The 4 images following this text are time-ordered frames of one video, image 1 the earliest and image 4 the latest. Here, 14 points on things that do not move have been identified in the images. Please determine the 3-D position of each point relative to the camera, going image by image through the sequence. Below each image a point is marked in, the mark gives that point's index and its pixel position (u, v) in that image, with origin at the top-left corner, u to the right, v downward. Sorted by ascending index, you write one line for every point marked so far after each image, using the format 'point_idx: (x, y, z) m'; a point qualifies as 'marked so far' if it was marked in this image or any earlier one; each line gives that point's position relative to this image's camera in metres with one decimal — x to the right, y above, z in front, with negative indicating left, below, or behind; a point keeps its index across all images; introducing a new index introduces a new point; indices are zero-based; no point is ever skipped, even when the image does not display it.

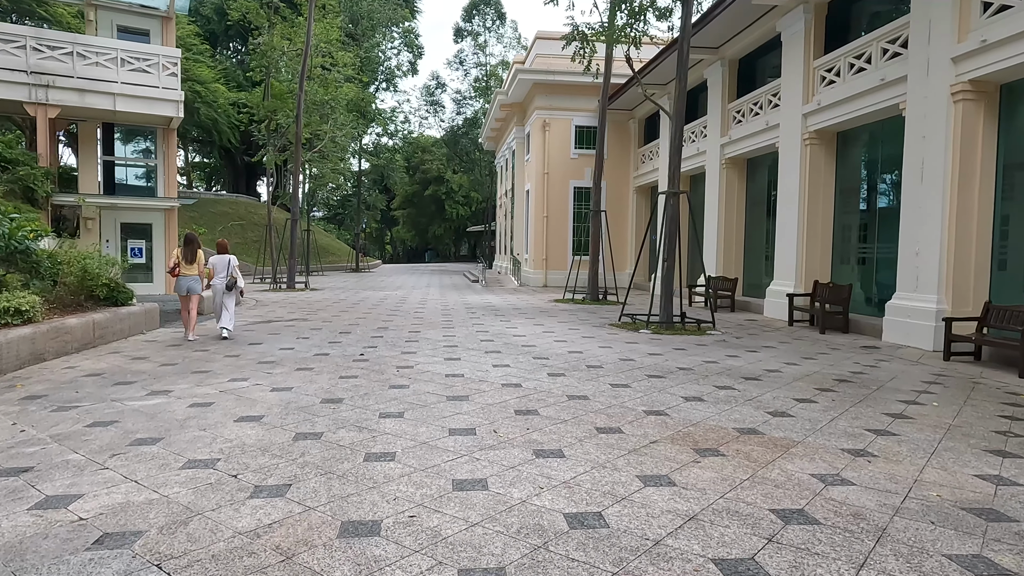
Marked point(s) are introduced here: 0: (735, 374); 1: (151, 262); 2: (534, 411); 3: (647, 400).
0: (+2.4, -0.9, +7.1) m
1: (-8.7, +0.6, +16.0) m
2: (+0.2, -1.0, +5.1) m
3: (+1.1, -1.0, +5.6) m
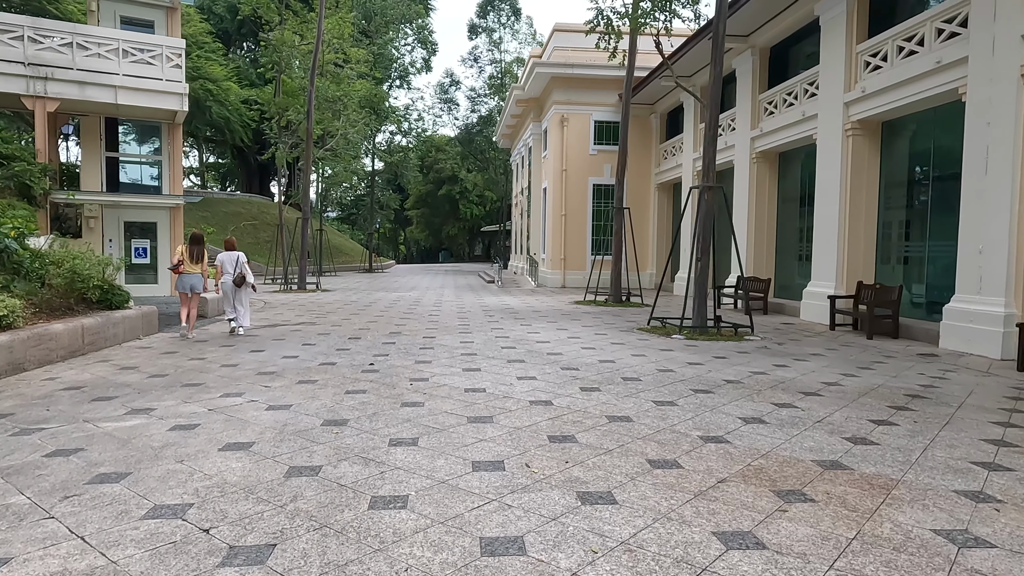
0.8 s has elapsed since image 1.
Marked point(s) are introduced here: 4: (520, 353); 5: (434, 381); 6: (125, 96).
0: (+2.6, -1.0, +6.3) m
1: (-8.2, +0.6, +15.4) m
2: (+0.4, -1.0, +4.3) m
3: (+1.4, -1.0, +4.8) m
4: (+0.1, -0.8, +7.8) m
5: (-0.7, -0.9, +6.2) m
6: (-7.8, +3.9, +13.4) m
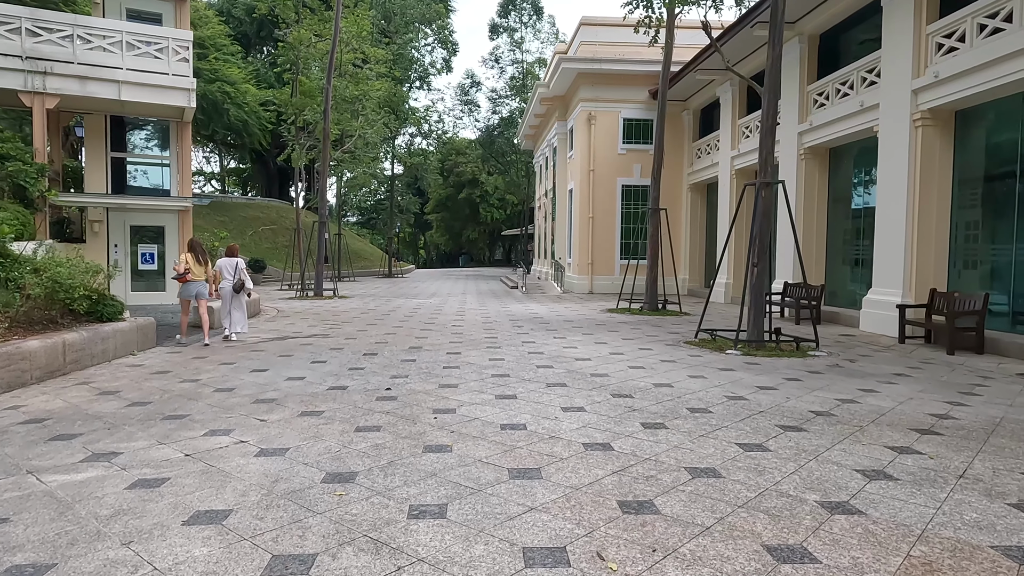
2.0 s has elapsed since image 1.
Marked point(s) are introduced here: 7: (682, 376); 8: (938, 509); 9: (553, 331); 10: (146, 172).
0: (+3.0, -1.0, +5.1) m
1: (-7.6, +0.4, +14.6) m
2: (+0.7, -1.1, +3.3) m
3: (+1.7, -1.1, +3.7) m
4: (+0.5, -0.9, +6.8) m
5: (-0.4, -1.0, +5.1) m
6: (-7.2, +3.7, +12.6) m
7: (+1.7, -0.9, +6.9) m
8: (+2.1, -1.1, +3.3) m
9: (+0.6, -0.7, +10.8) m
10: (-8.0, +2.5, +14.6) m
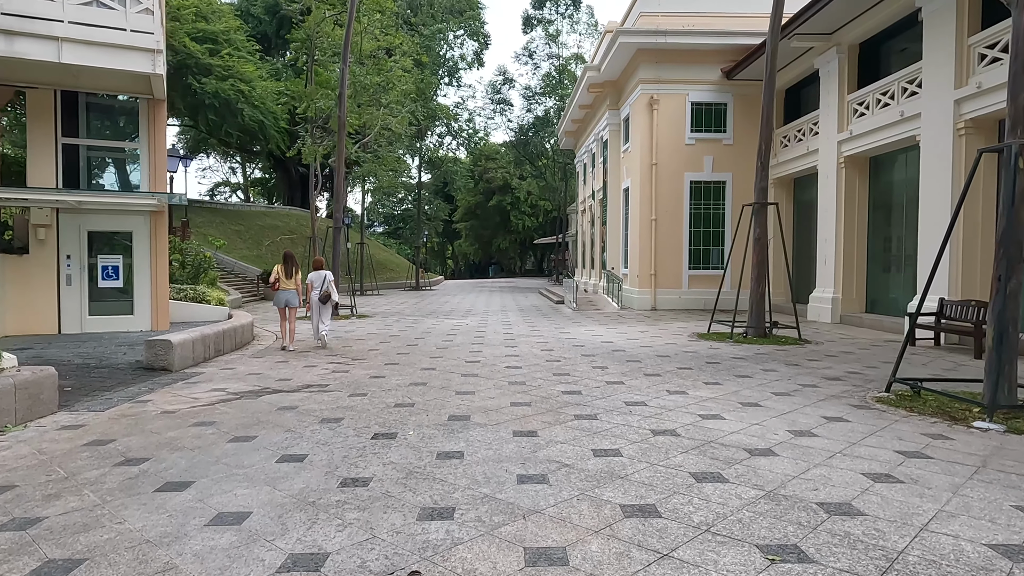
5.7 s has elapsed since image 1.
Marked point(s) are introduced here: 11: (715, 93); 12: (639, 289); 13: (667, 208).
0: (+3.7, -1.2, +1.6) m
1: (-6.5, +0.1, +11.5) m
2: (+1.3, -1.2, -0.2) m
3: (+2.3, -1.2, +0.2) m
4: (+1.2, -1.1, +3.3) m
5: (+0.3, -1.2, +1.7) m
6: (-6.3, +3.4, +9.5) m
7: (+2.5, -1.1, +3.4) m
8: (+2.8, -1.3, -0.2) m
9: (+1.6, -1.0, +7.3) m
10: (-7.0, +2.1, +11.5) m
11: (+5.8, +5.5, +18.7) m
12: (+3.6, 0.0, +18.7) m
13: (+4.4, +2.2, +18.6) m
